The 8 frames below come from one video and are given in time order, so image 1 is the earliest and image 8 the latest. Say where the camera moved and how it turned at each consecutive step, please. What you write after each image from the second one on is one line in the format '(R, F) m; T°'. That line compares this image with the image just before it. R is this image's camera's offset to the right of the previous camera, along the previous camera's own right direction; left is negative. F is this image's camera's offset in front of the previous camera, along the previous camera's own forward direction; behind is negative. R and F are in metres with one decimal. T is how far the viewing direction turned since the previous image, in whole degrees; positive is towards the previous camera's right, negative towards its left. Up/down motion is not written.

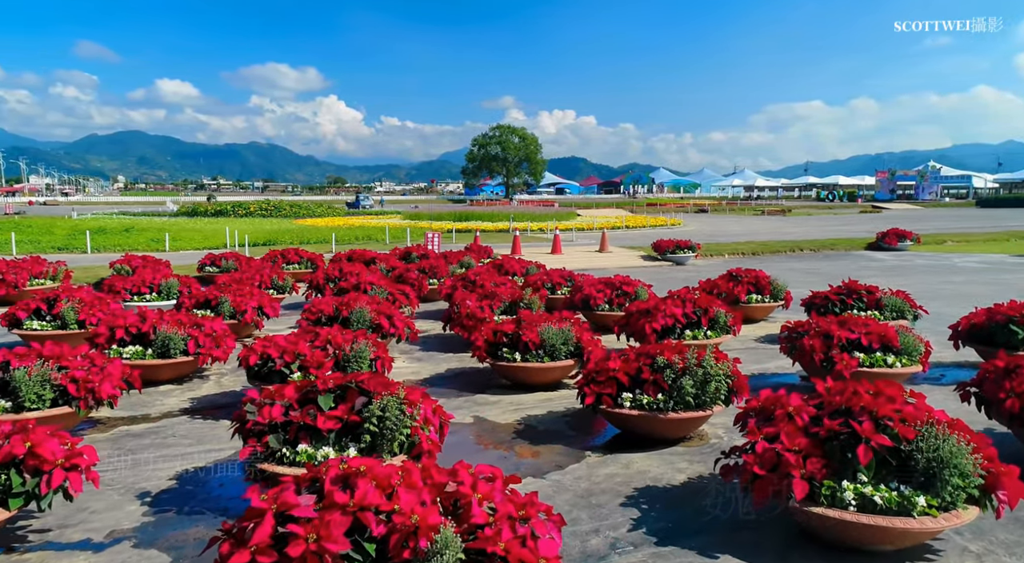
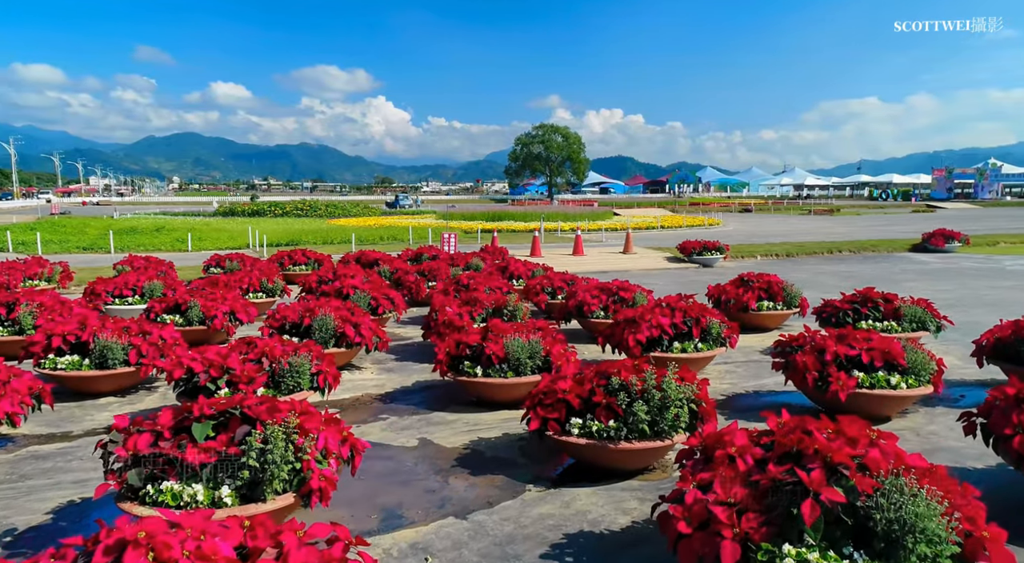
(+0.7, +0.6) m; -3°
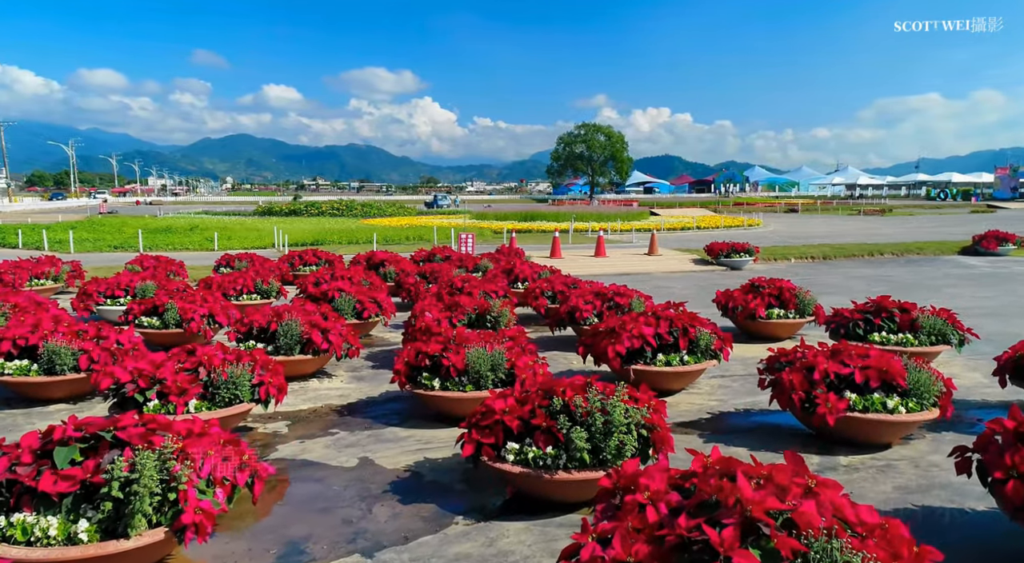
(+0.6, +0.5) m; -3°
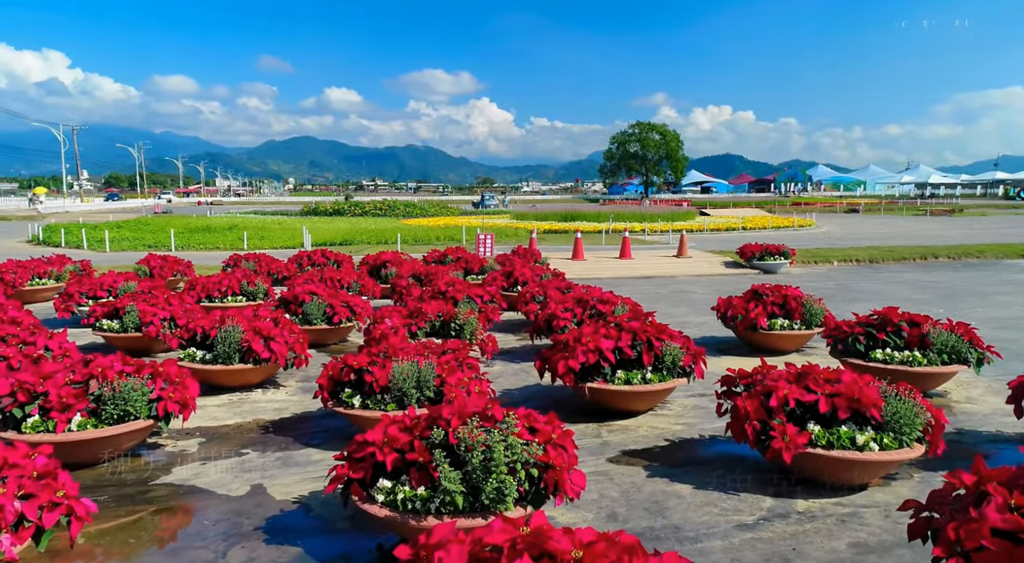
(+0.9, +0.6) m; -4°
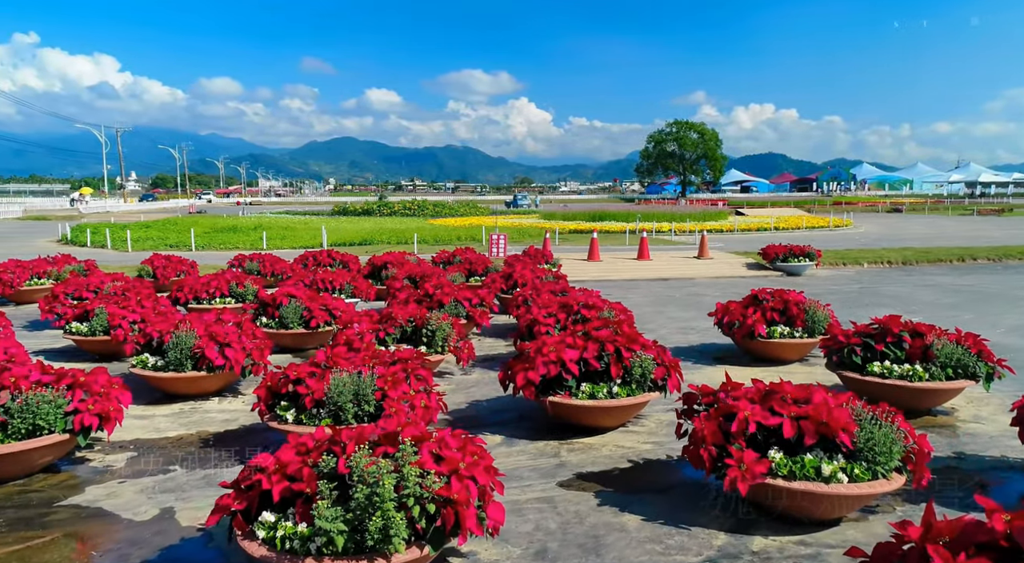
(+0.6, +0.4) m; -3°
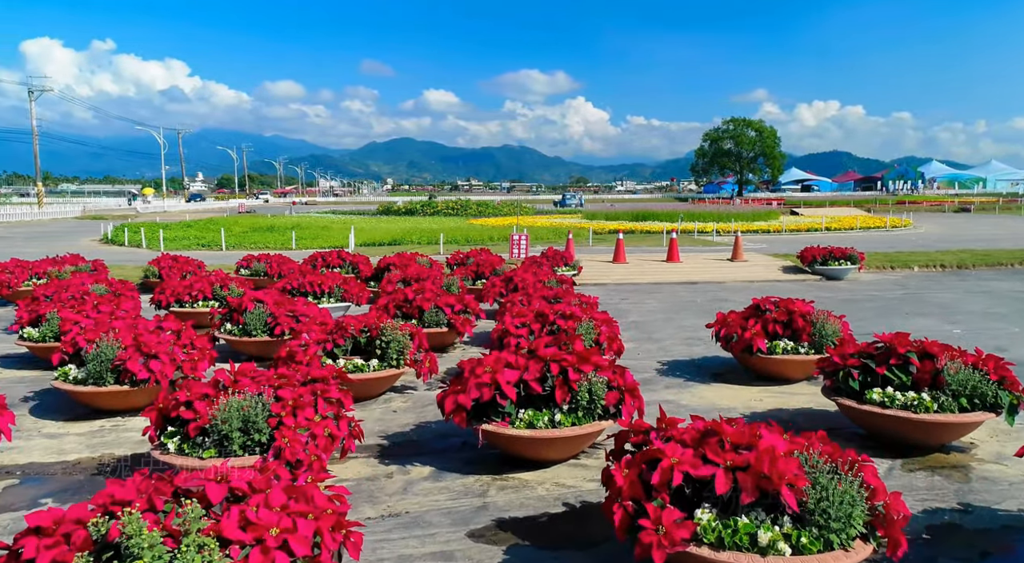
(+0.8, +0.7) m; -4°
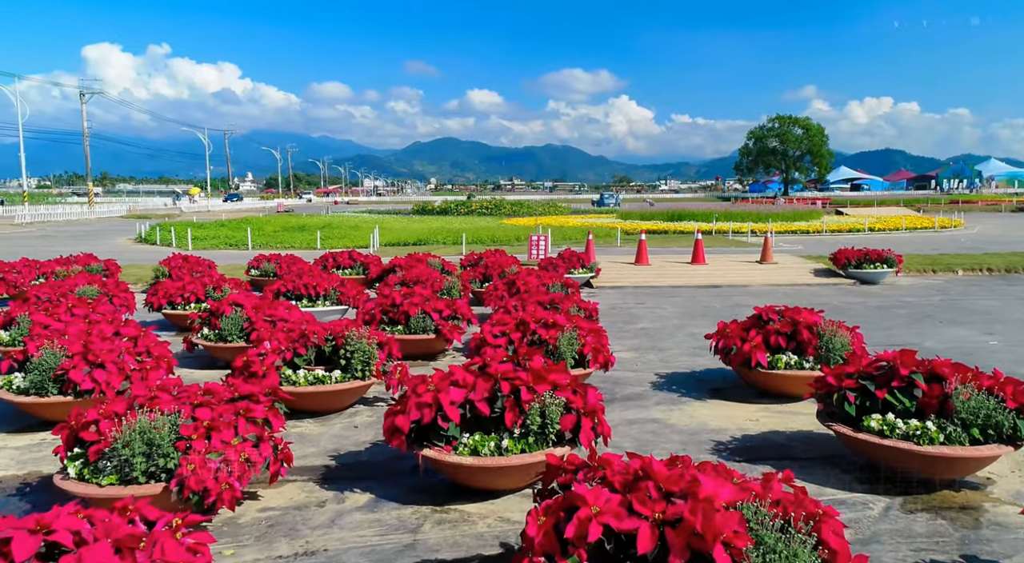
(+0.6, +0.5) m; -3°
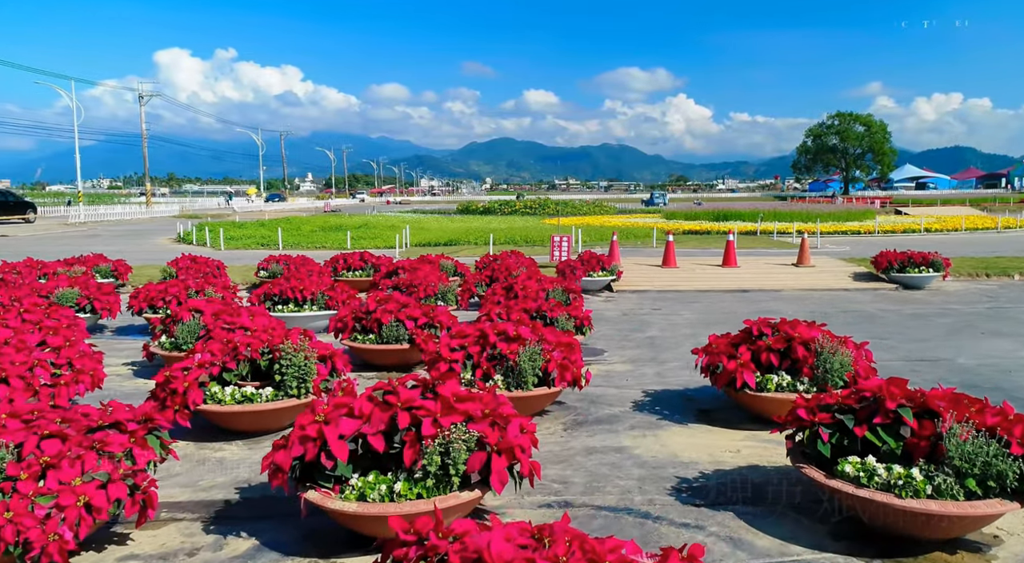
(+0.8, +0.7) m; -4°
